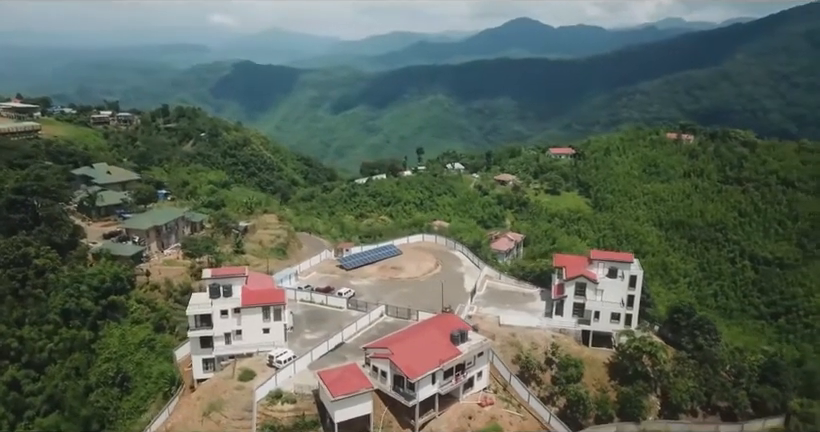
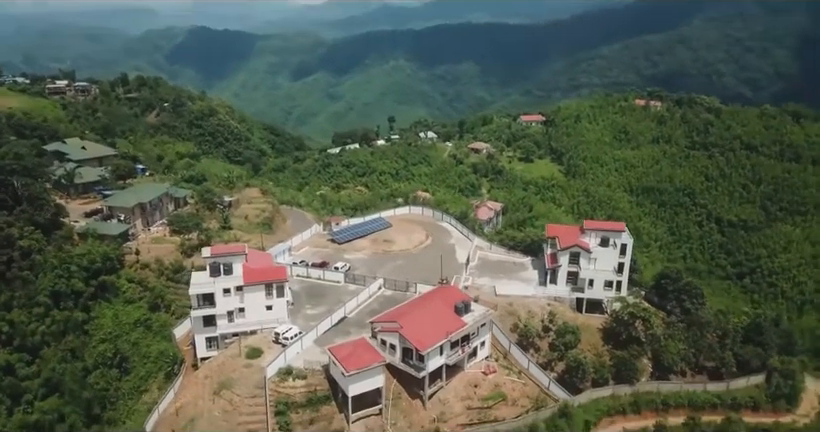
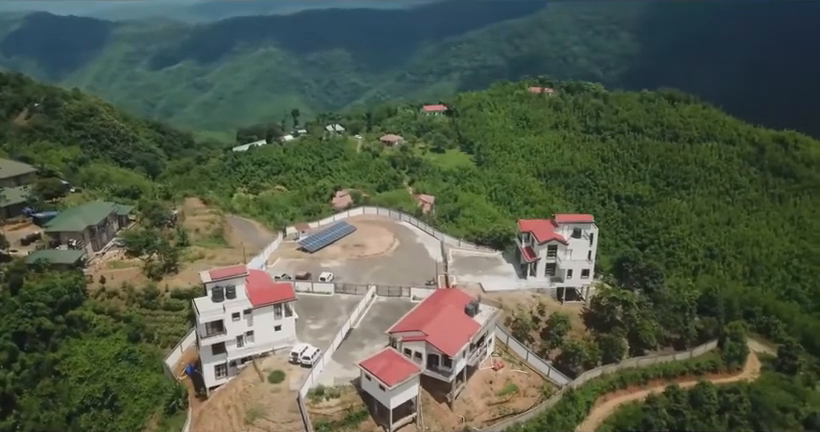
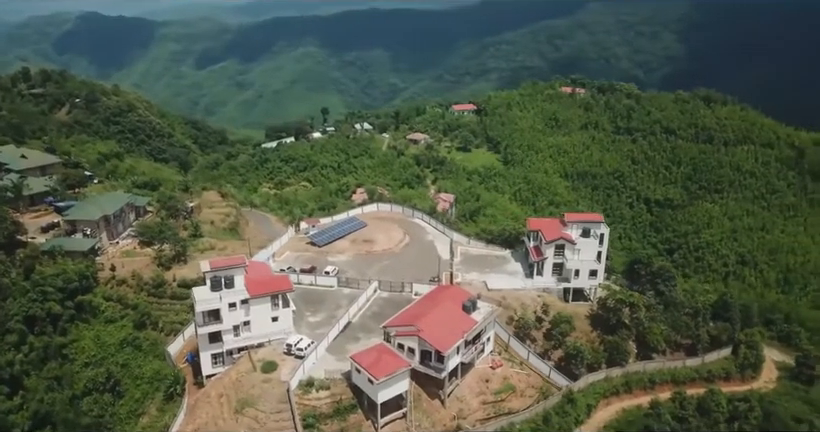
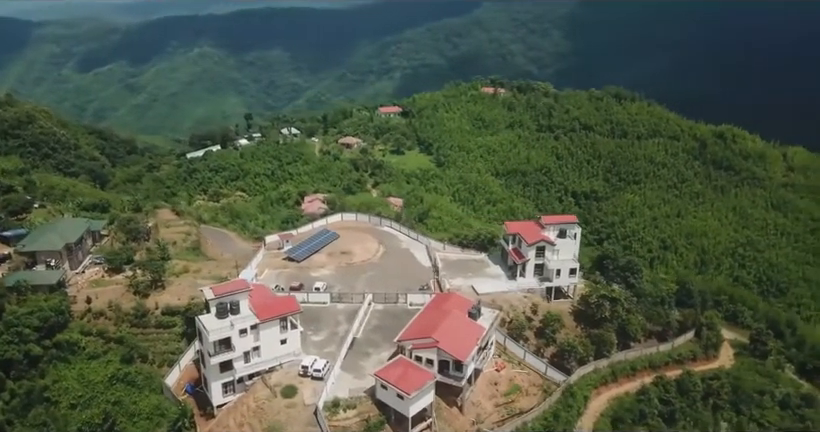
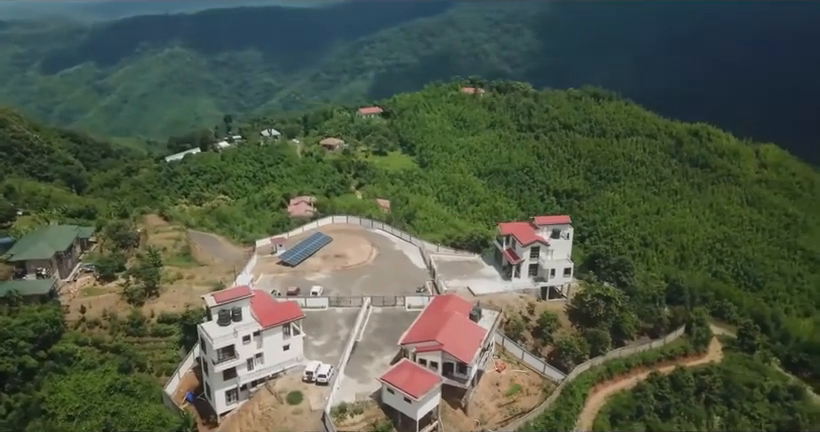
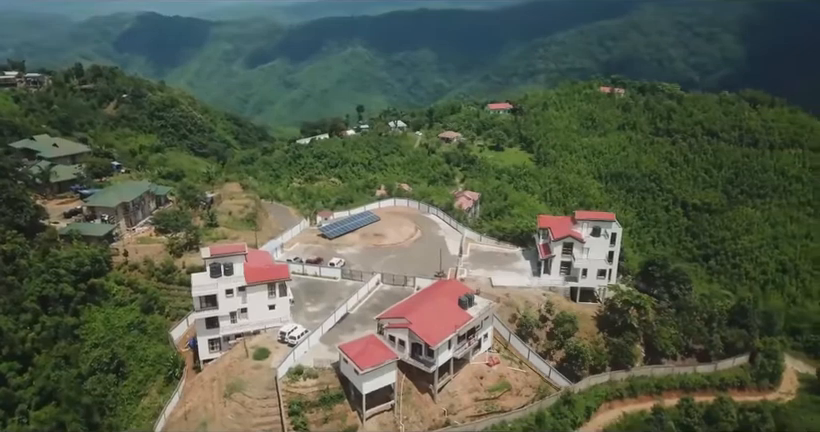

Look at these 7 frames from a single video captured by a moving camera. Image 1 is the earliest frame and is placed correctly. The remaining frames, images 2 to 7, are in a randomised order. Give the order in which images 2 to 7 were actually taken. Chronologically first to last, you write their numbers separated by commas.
2, 7, 4, 3, 5, 6
